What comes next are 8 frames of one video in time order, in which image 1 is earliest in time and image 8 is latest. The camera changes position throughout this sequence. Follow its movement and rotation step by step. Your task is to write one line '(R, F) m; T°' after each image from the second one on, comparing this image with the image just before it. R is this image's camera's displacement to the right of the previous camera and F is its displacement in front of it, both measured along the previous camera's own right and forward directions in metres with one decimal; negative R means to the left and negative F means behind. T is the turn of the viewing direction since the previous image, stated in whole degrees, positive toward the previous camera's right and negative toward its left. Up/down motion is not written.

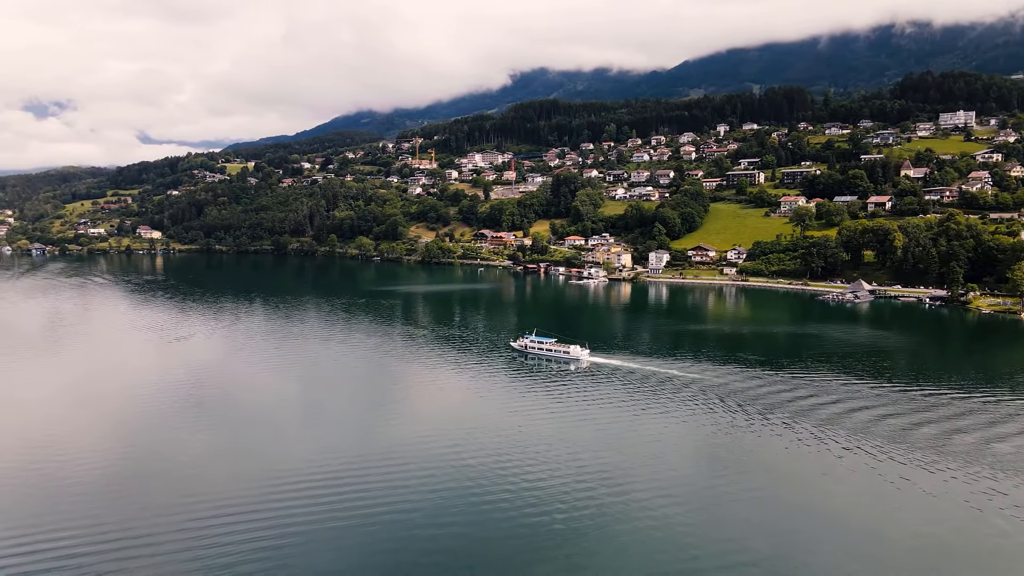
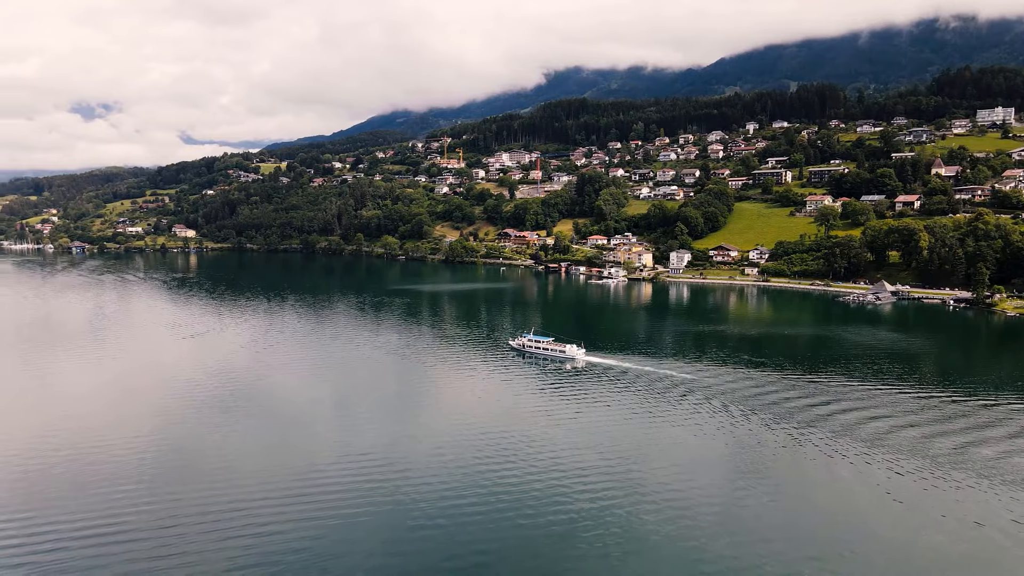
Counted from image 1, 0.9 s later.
(+1.4, 0.0) m; -2°
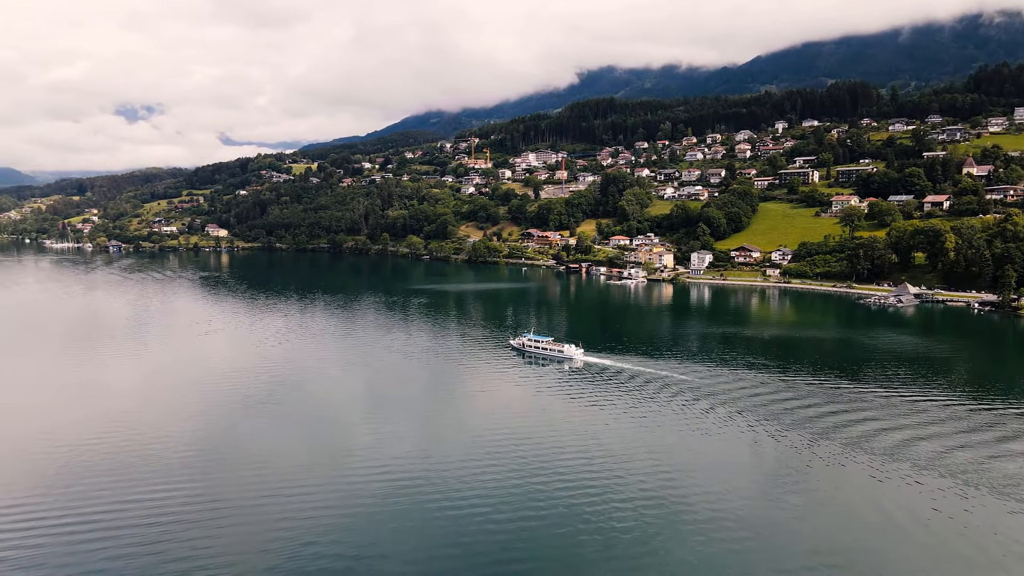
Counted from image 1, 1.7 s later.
(+1.2, -0.1) m; -2°
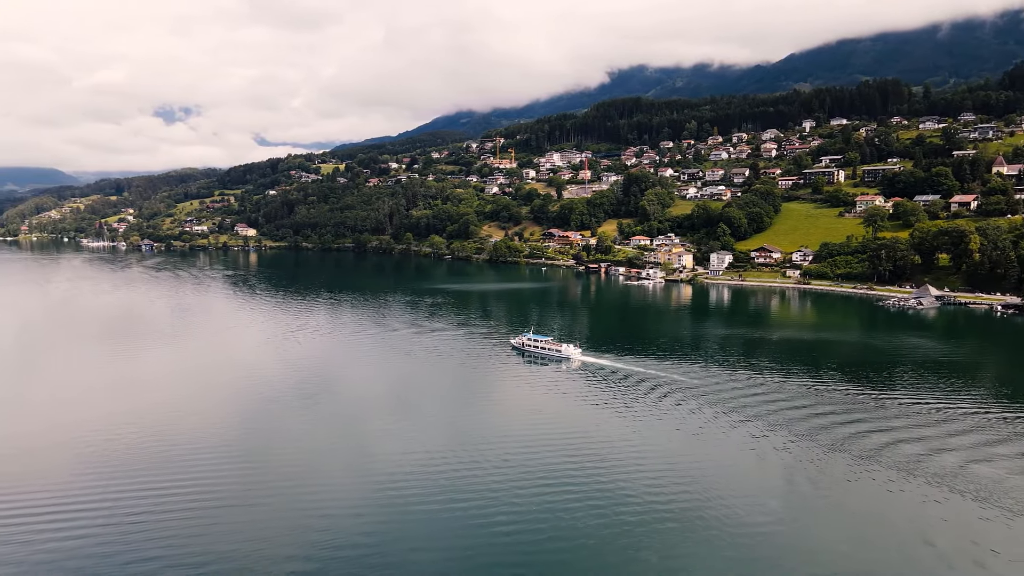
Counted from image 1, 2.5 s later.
(+1.2, -0.1) m; -2°
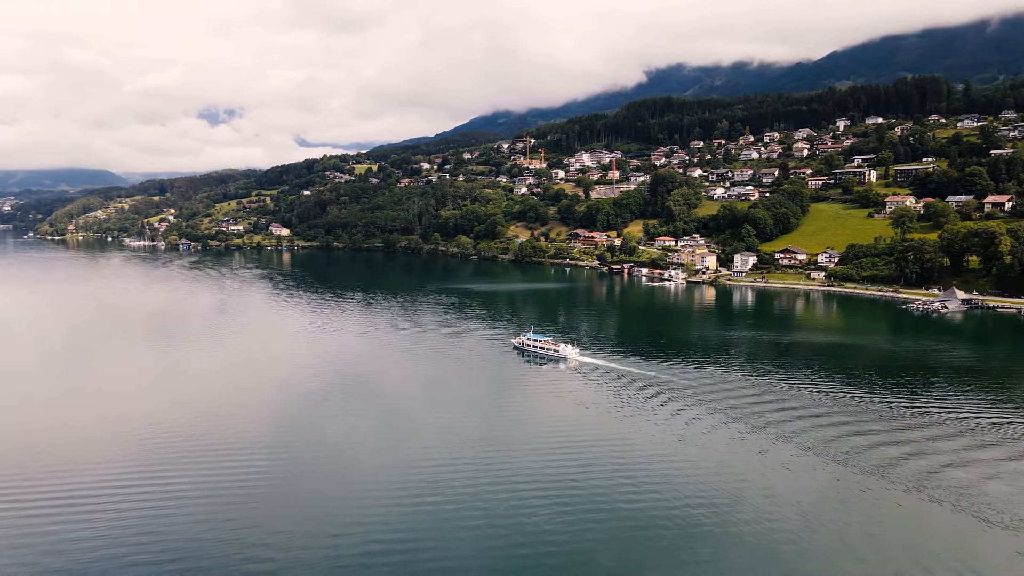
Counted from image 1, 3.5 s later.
(+1.4, -0.2) m; -2°
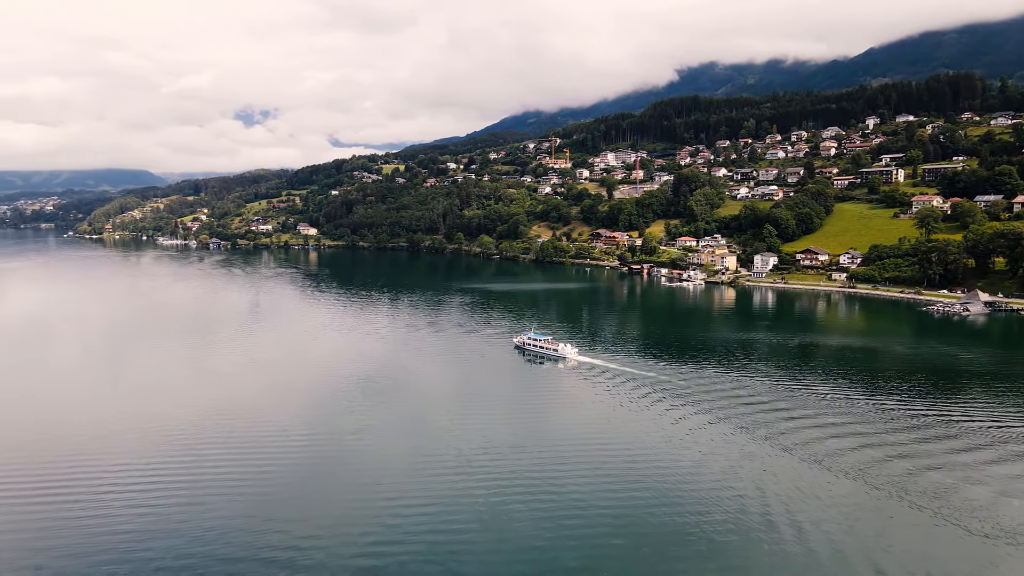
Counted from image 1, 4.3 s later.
(+1.1, -0.3) m; -2°
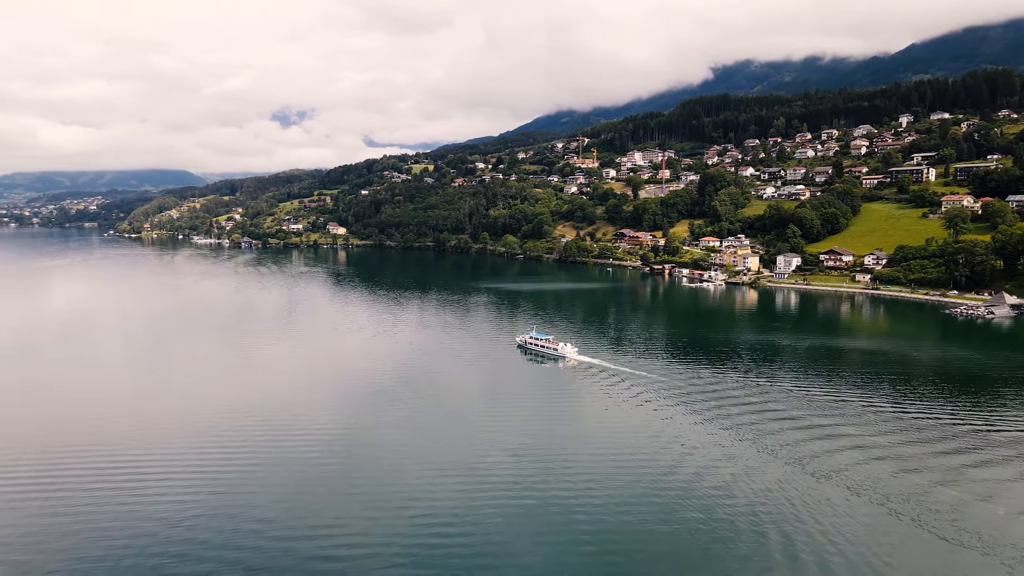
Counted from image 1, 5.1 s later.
(+1.1, -0.2) m; -2°
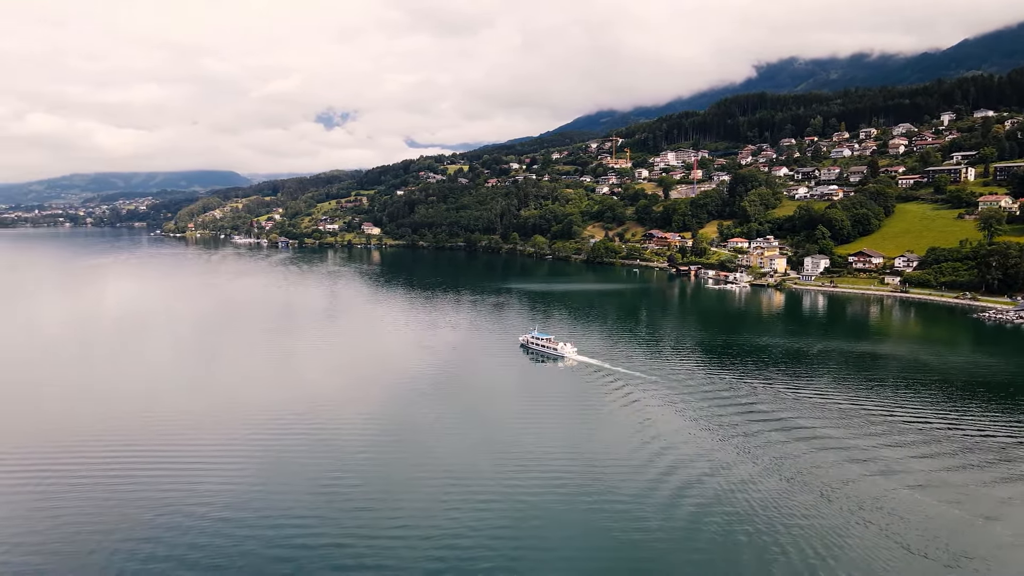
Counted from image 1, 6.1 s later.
(+1.4, -0.4) m; -3°
